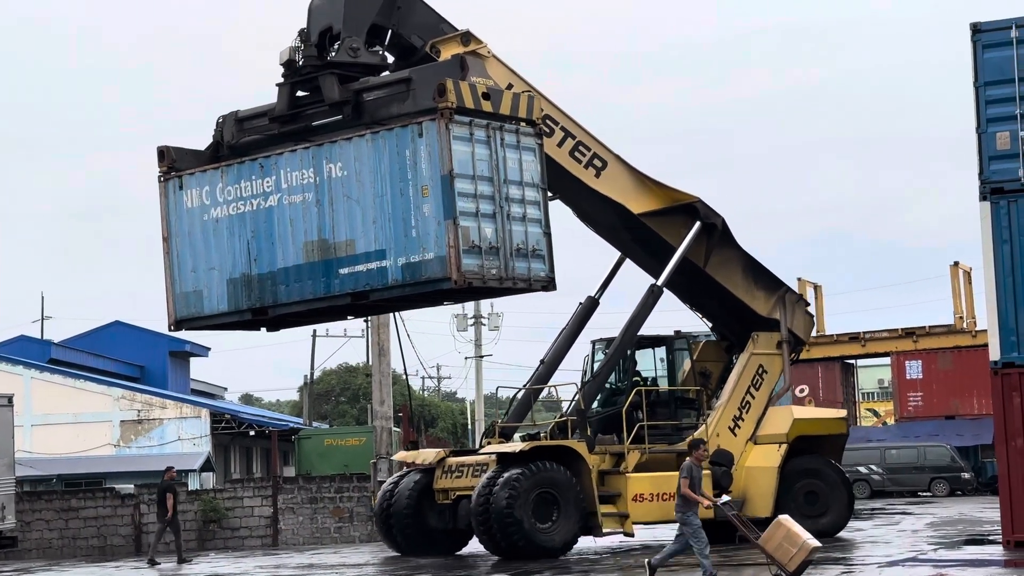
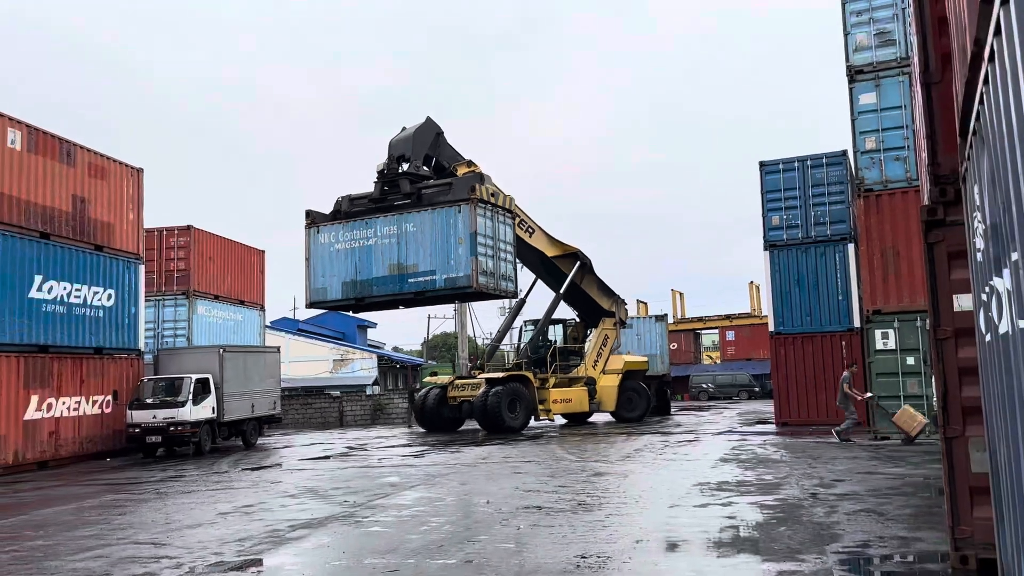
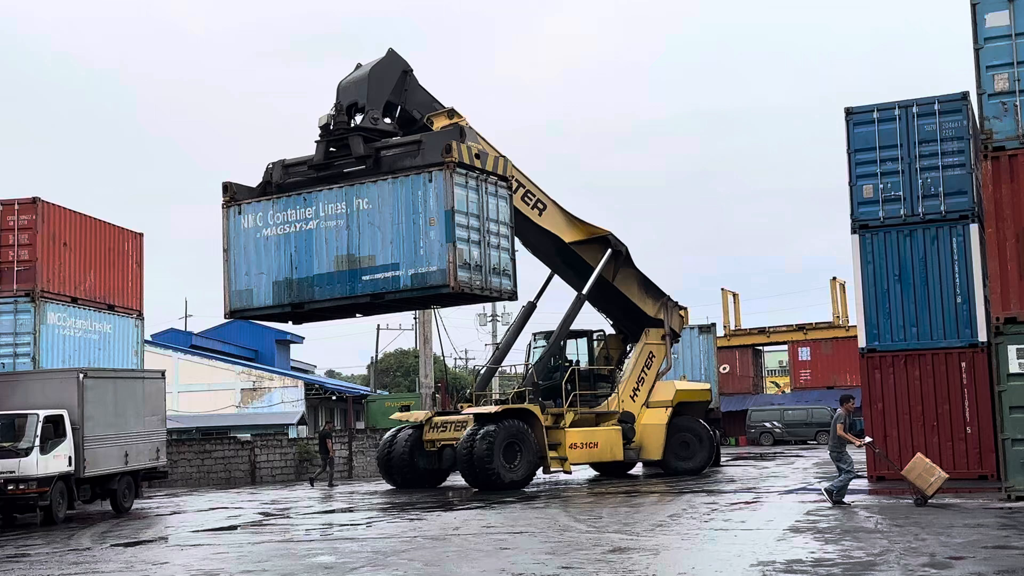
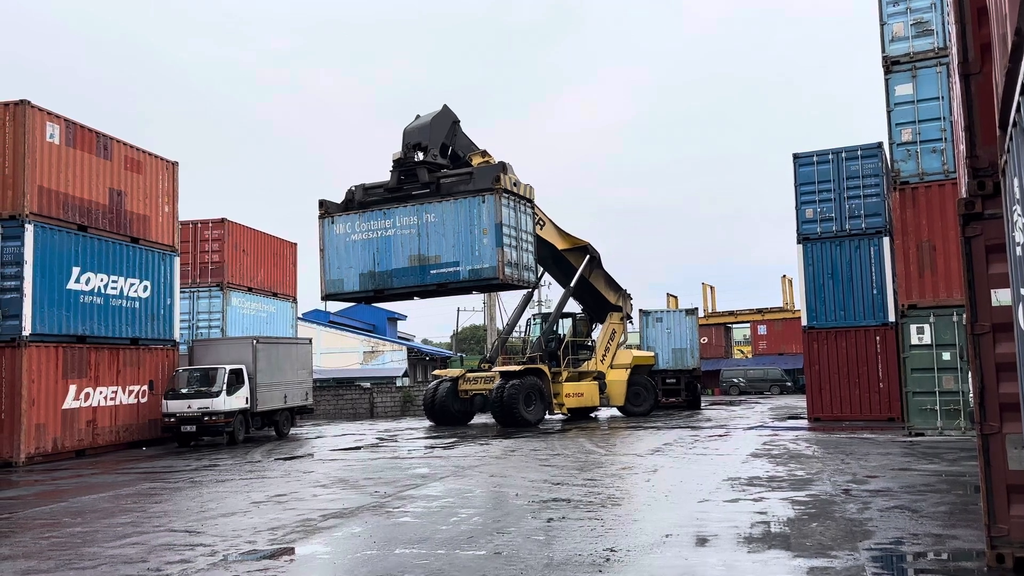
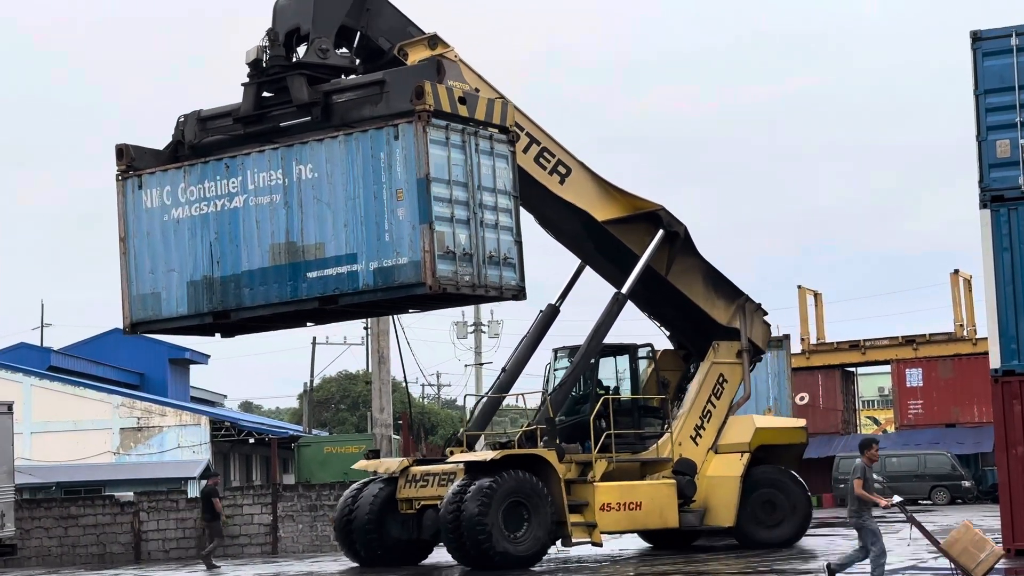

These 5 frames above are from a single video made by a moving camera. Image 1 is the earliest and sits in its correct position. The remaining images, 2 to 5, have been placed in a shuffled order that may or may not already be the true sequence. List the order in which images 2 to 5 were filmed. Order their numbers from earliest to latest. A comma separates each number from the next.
5, 3, 2, 4
